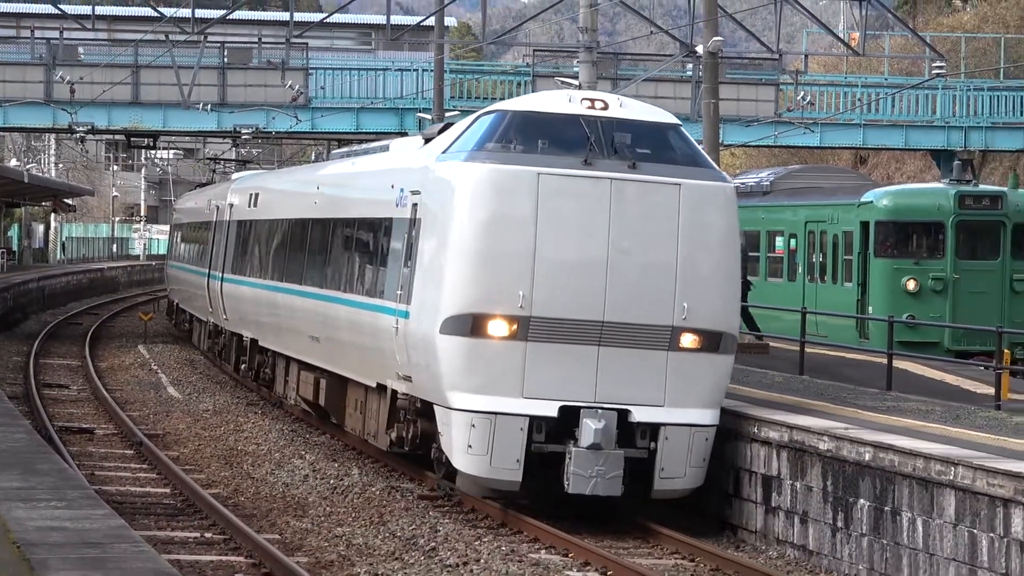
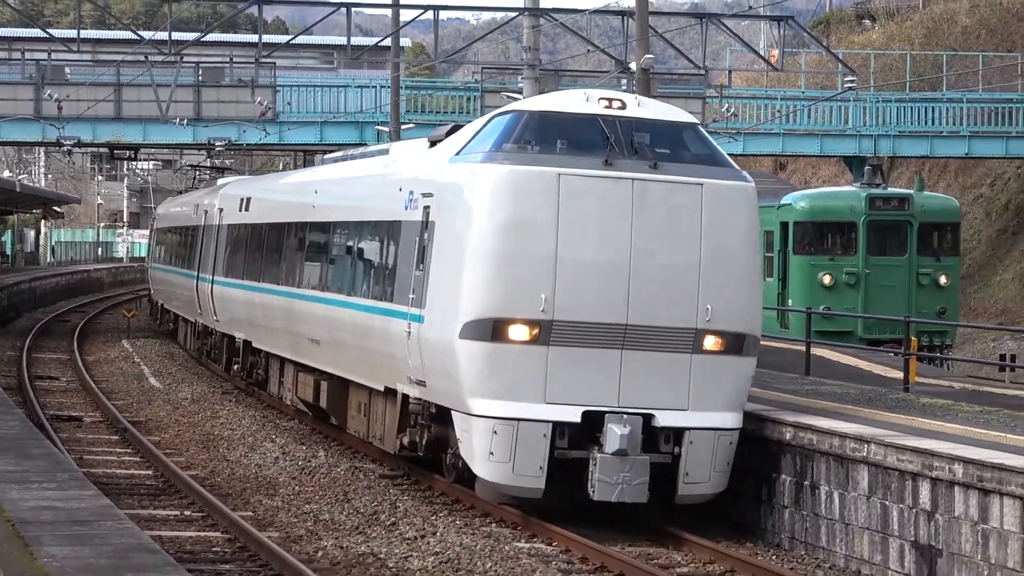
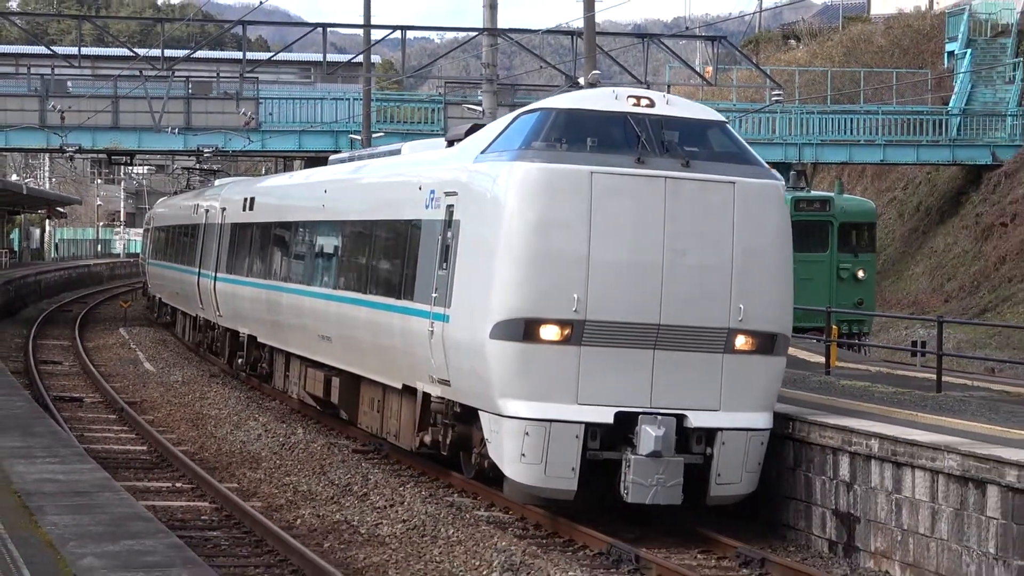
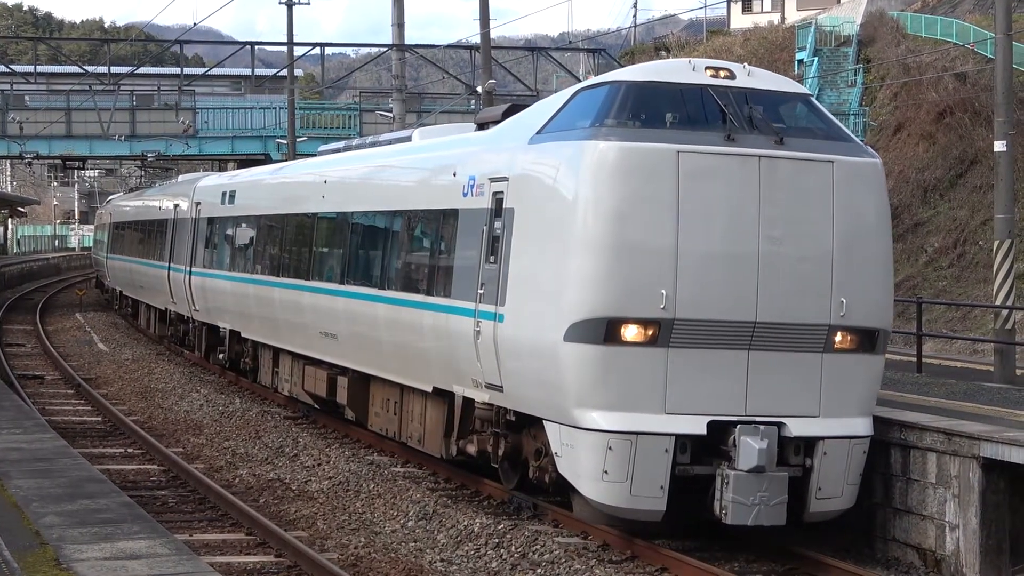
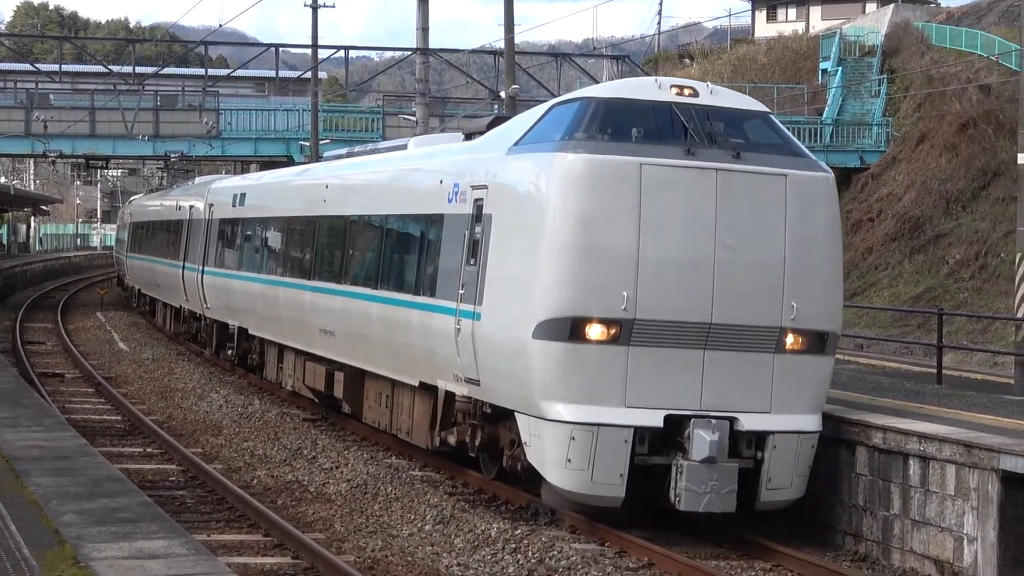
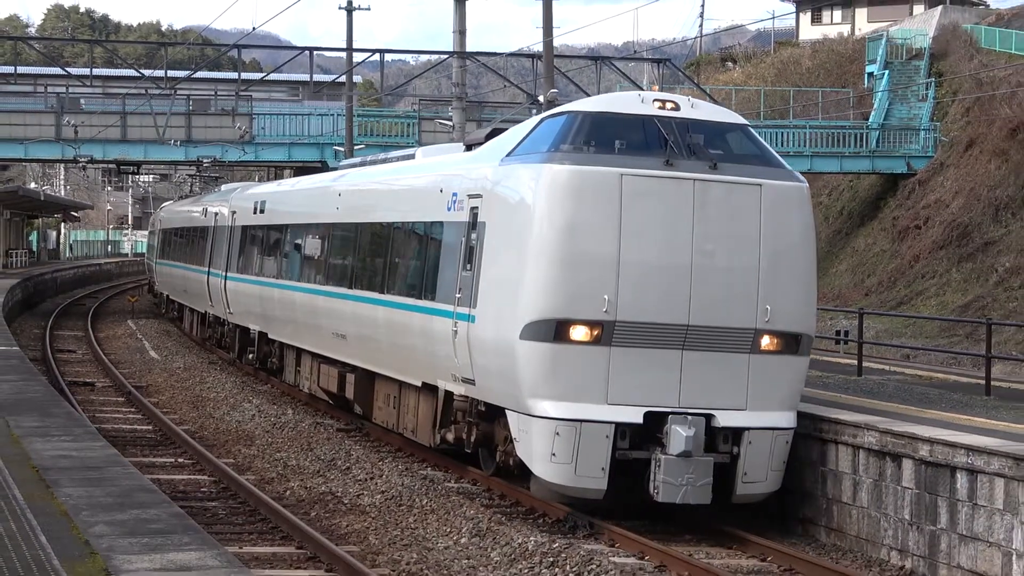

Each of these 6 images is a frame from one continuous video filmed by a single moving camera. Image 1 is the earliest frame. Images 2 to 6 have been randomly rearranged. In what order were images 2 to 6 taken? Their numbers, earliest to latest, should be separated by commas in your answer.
2, 3, 6, 5, 4
